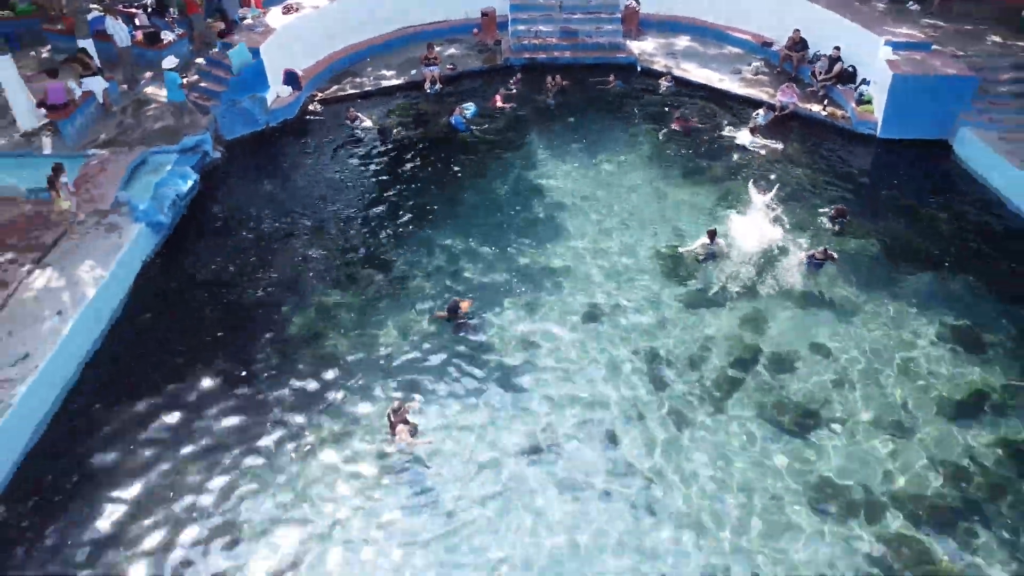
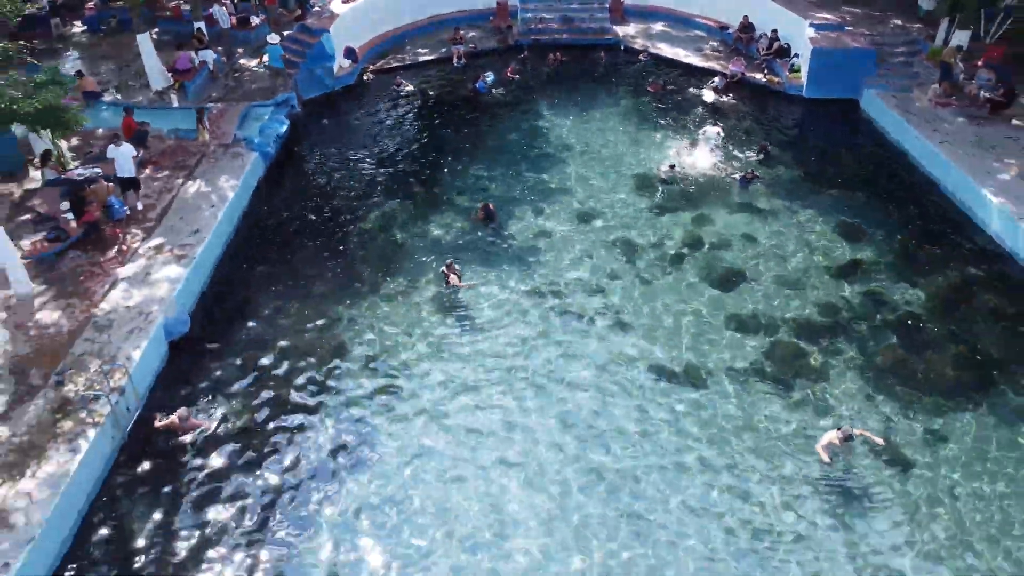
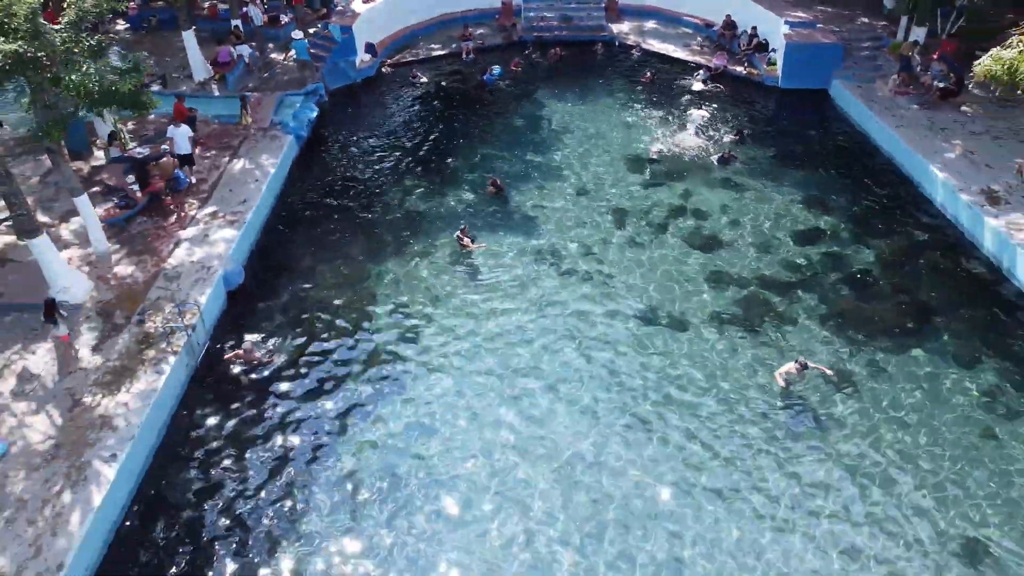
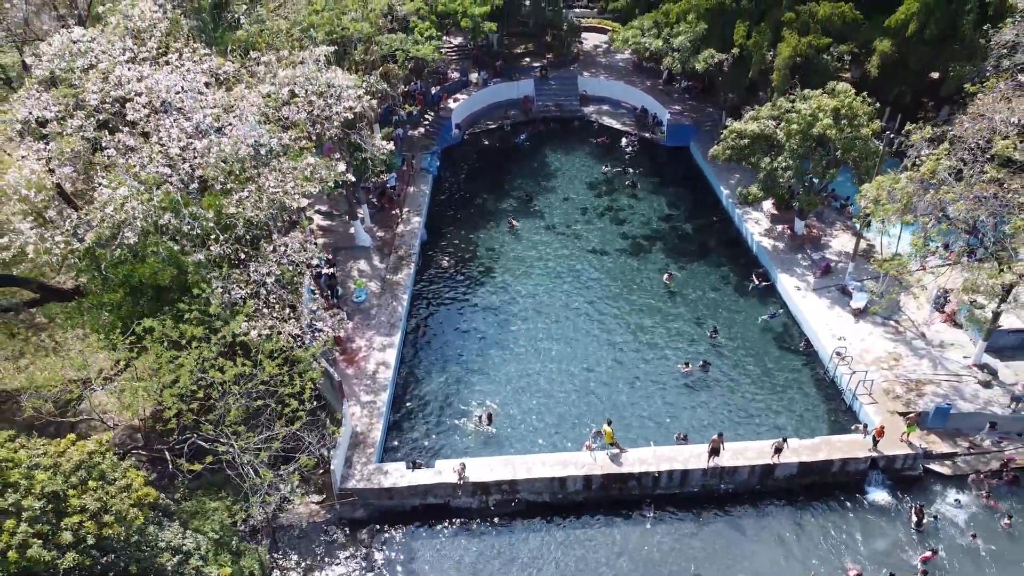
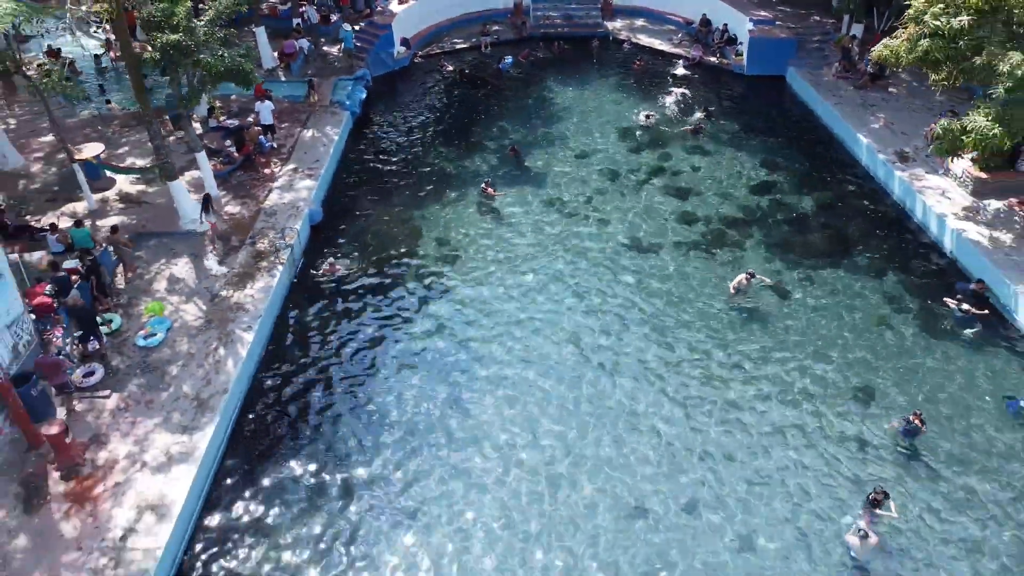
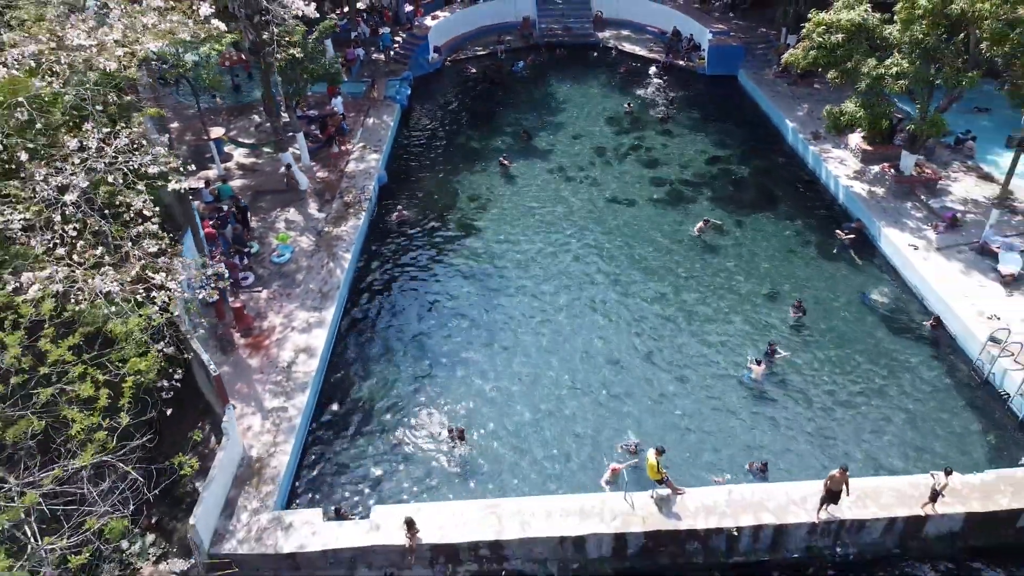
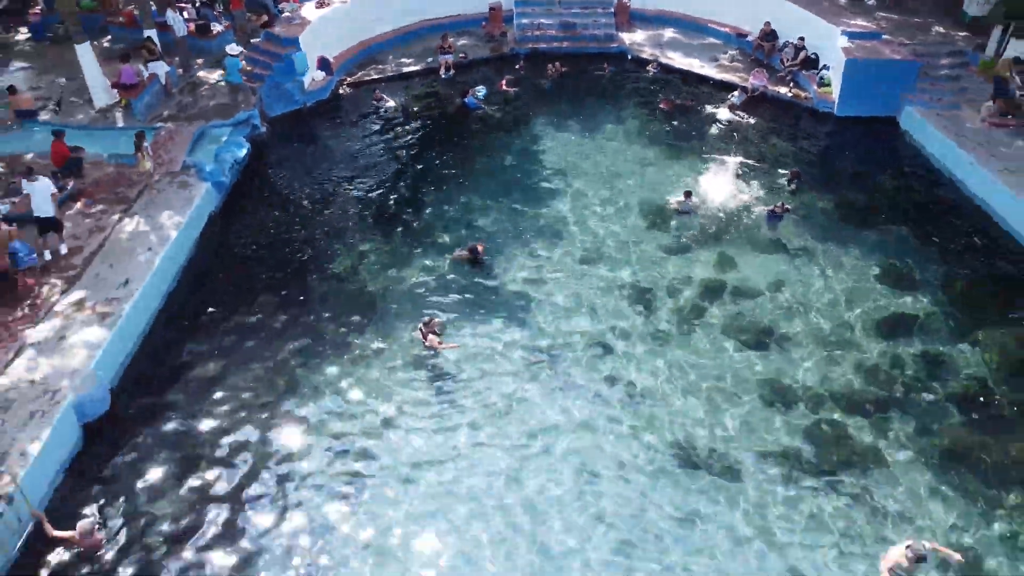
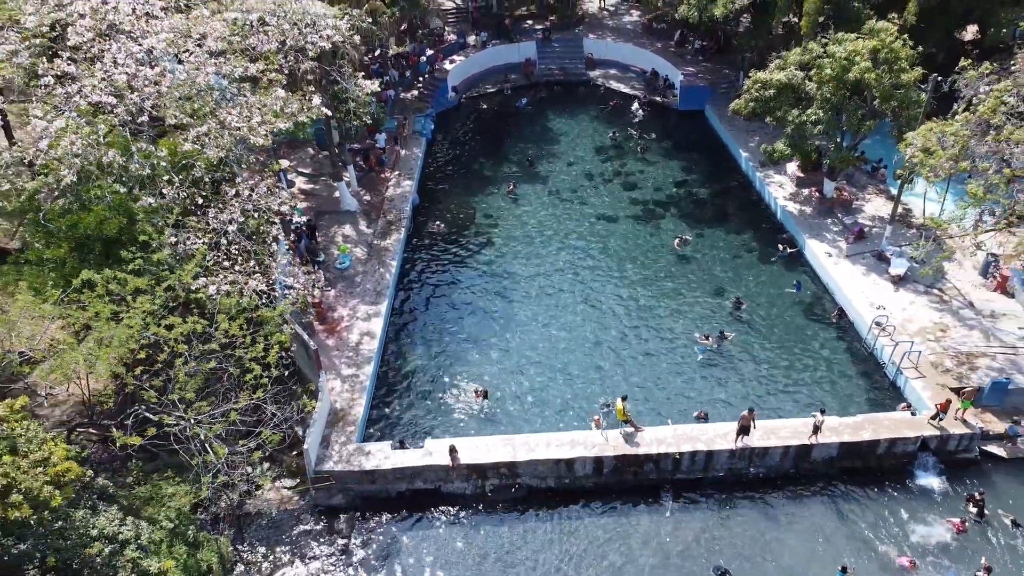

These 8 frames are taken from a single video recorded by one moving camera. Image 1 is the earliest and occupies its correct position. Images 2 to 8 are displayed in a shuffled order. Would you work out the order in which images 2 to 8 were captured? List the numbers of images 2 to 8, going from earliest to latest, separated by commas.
7, 2, 3, 5, 6, 8, 4
